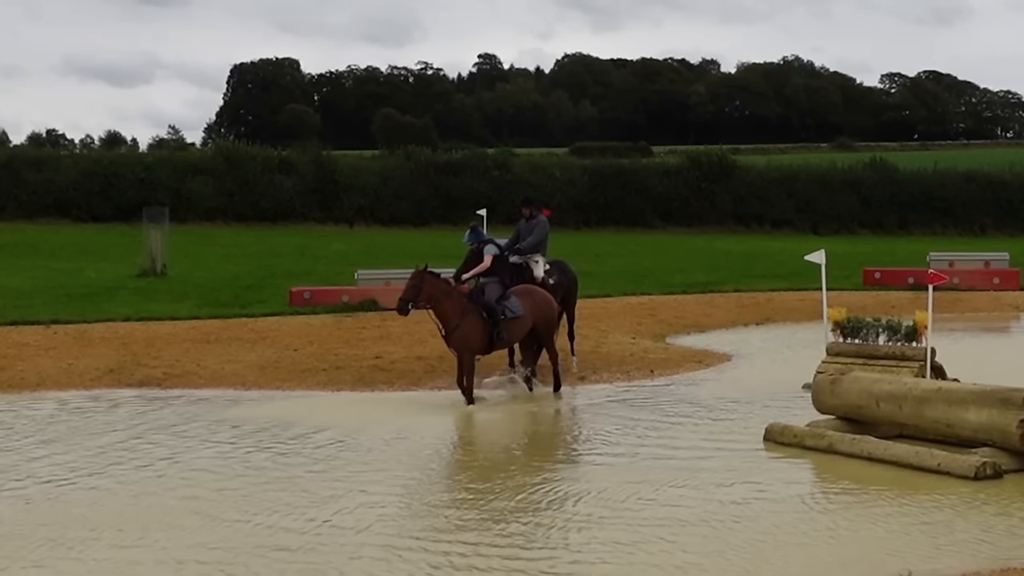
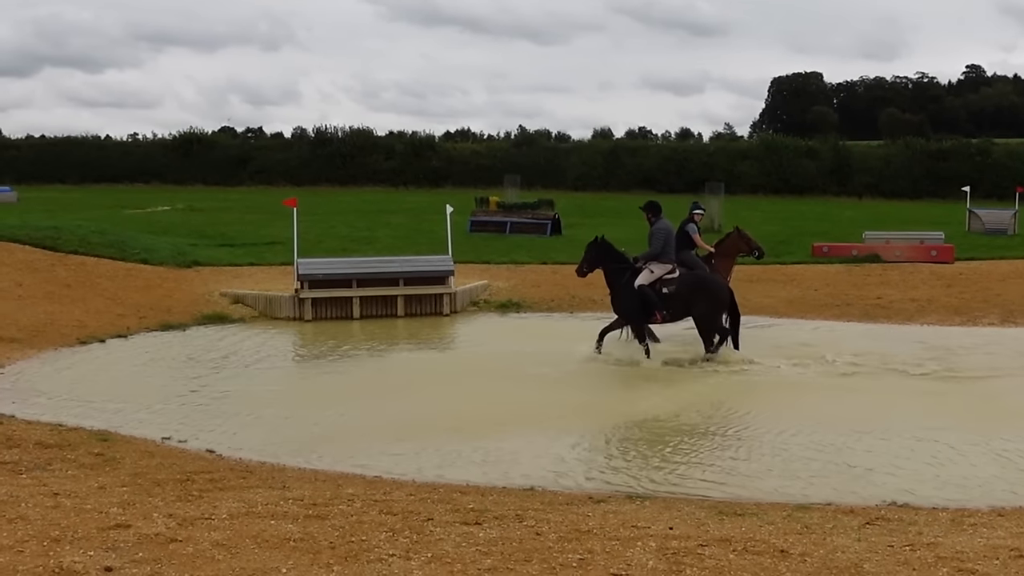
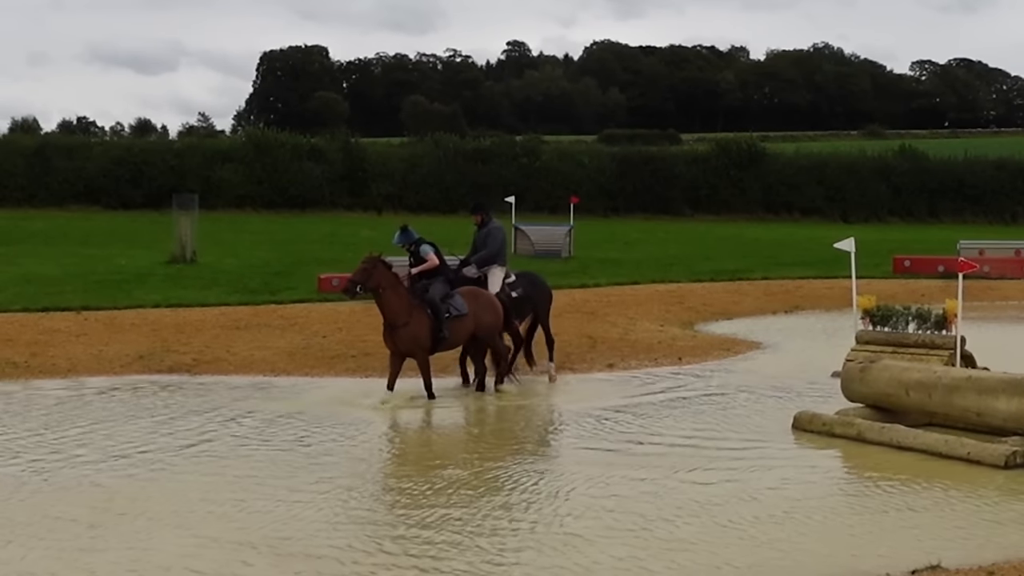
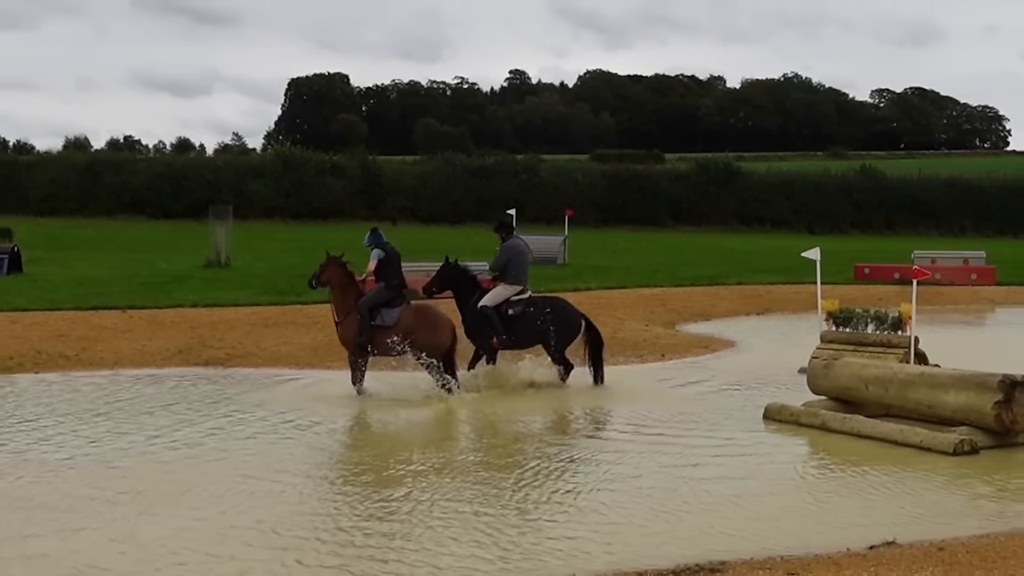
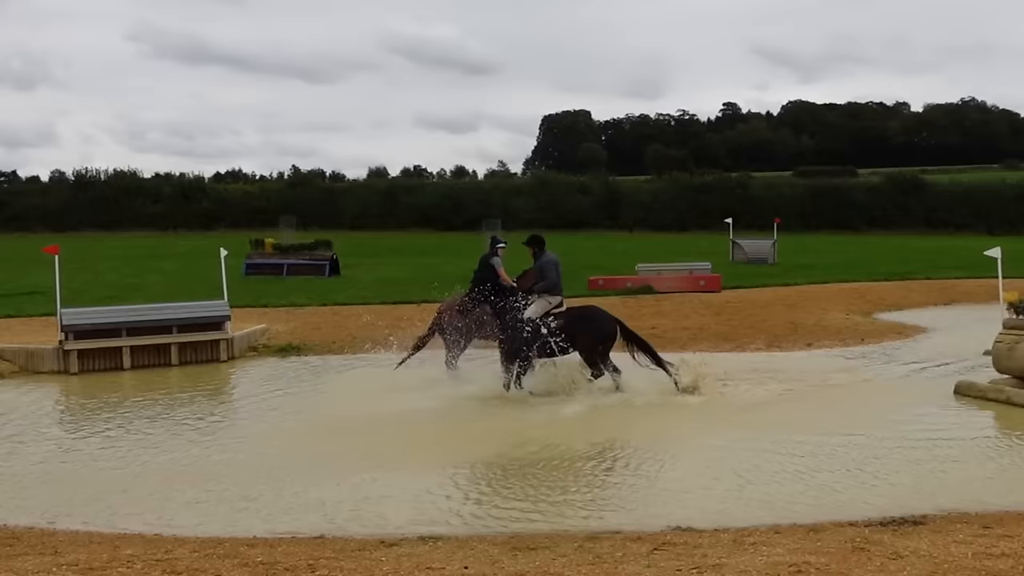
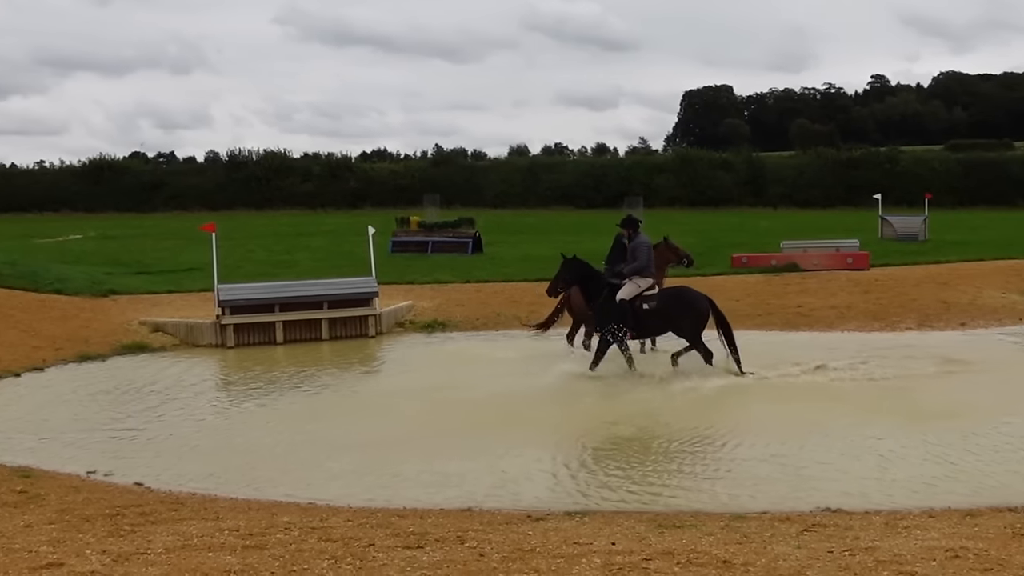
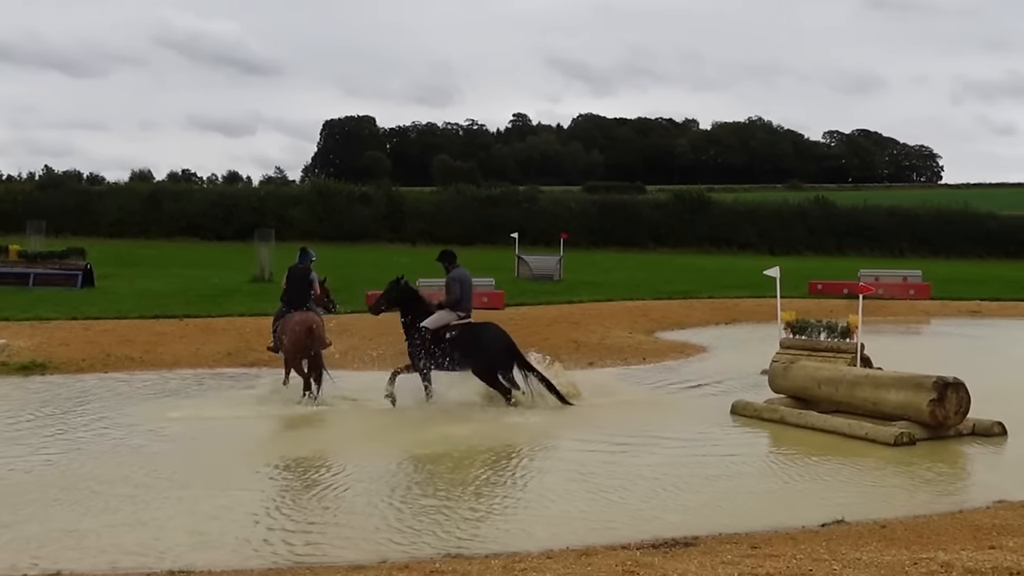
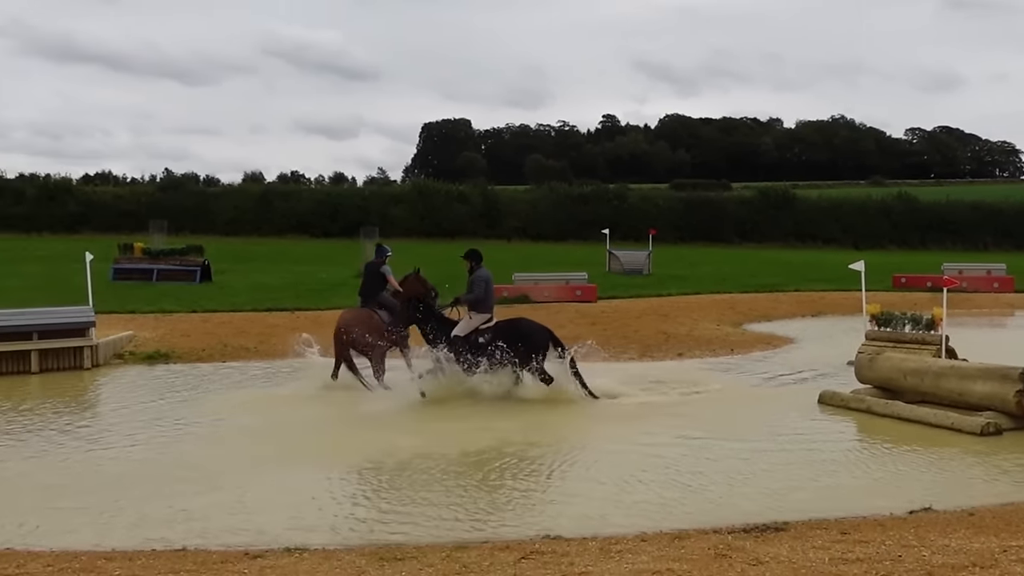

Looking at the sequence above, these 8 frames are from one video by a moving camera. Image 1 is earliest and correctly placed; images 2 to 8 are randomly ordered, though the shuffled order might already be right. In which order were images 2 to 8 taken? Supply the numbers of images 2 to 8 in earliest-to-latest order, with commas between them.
3, 4, 7, 8, 5, 6, 2
